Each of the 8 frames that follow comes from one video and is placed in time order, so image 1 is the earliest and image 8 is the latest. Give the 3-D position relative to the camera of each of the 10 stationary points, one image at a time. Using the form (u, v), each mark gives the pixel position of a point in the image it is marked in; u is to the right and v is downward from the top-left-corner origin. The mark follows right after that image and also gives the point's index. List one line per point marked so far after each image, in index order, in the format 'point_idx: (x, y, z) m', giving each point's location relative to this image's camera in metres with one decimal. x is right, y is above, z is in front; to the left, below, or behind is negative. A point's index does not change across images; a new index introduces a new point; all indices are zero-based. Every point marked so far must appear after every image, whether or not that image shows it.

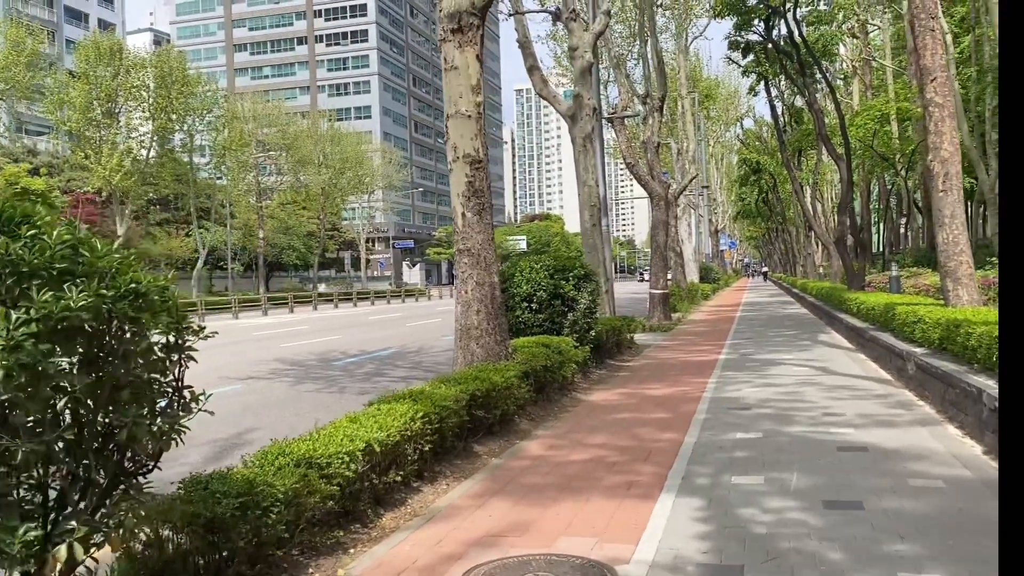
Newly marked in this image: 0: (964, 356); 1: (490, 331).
0: (+4.1, -0.6, +7.6) m
1: (-0.2, -0.4, +8.5) m
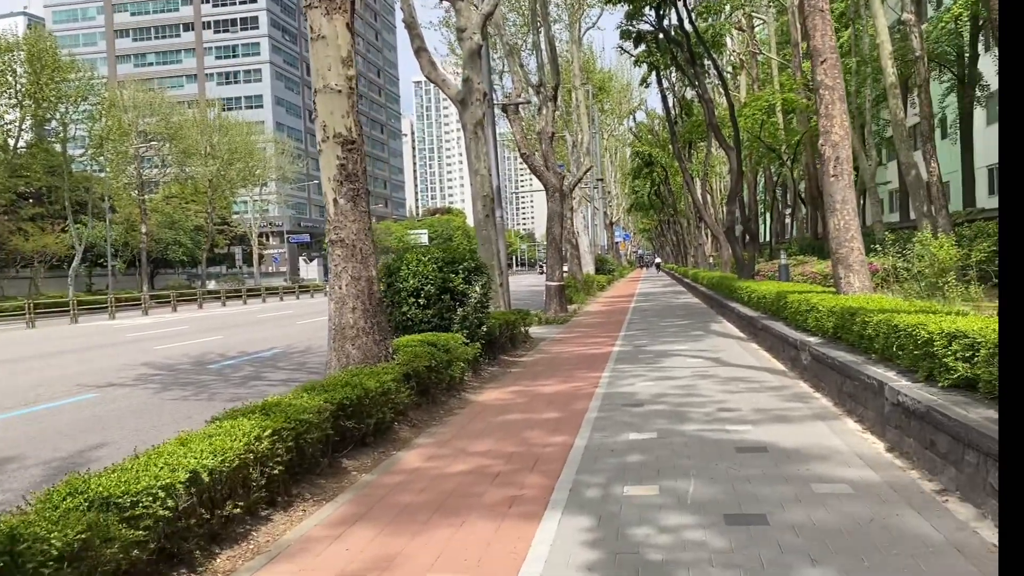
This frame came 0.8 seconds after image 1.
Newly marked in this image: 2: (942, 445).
0: (+3.0, -0.5, +7.3) m
1: (-1.3, -0.4, +7.8) m
2: (+2.3, -0.9, +4.5) m
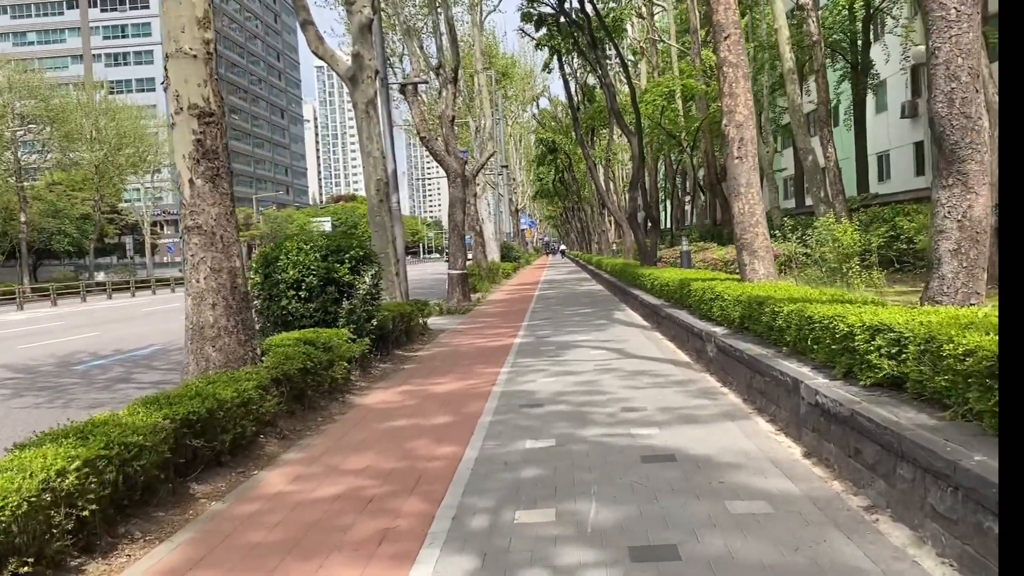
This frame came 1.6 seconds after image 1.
0: (+2.1, -0.4, +6.9) m
1: (-2.3, -0.3, +6.8) m
2: (+1.7, -0.8, +4.0) m
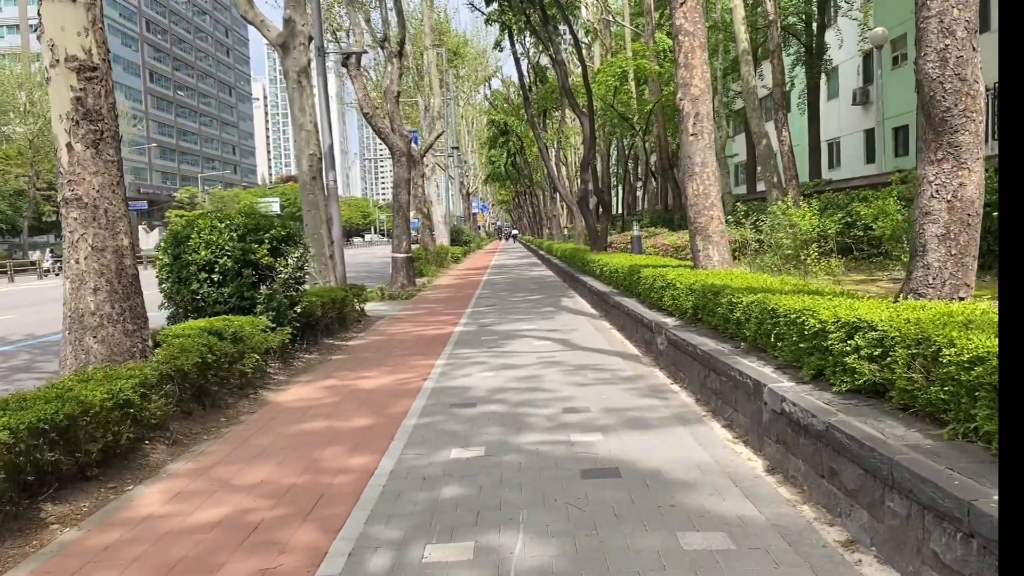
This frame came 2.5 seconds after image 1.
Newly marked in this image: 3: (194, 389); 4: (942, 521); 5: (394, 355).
0: (+1.6, -0.3, +6.3) m
1: (-2.8, -0.2, +5.9) m
2: (+1.4, -0.8, +3.4) m
3: (-2.4, -0.8, +6.3) m
4: (+1.3, -0.7, +2.6) m
5: (-1.4, -0.8, +9.8) m
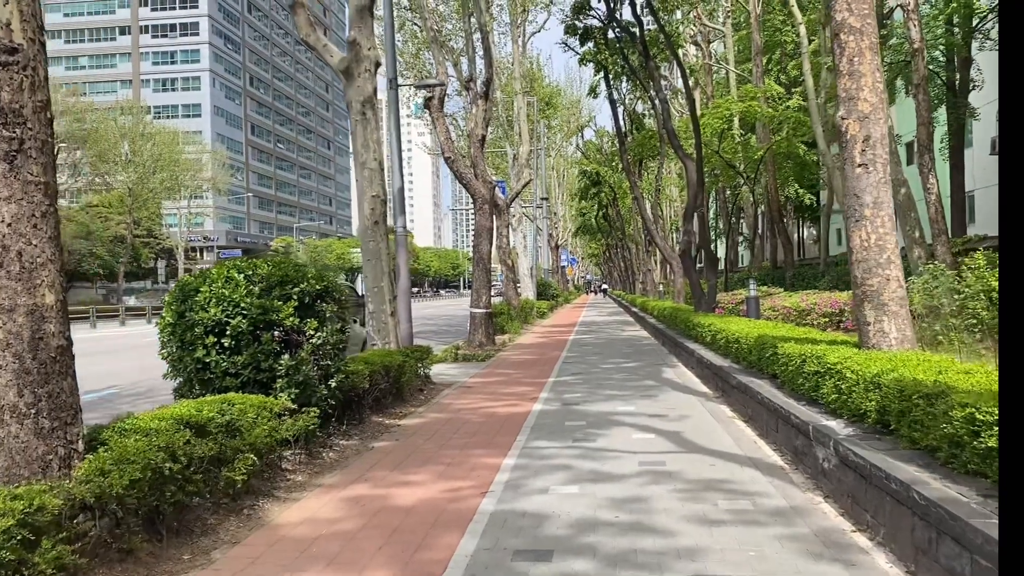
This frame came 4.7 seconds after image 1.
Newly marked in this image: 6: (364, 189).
0: (+2.1, -0.8, +3.9) m
1: (-2.3, -0.6, +4.0) m
2: (+1.5, -1.1, +1.1) m
3: (-1.9, -1.2, +4.3) m
4: (+1.4, -1.0, +0.3) m
5: (-0.5, -1.4, +7.7) m
6: (-2.0, +1.3, +11.2) m
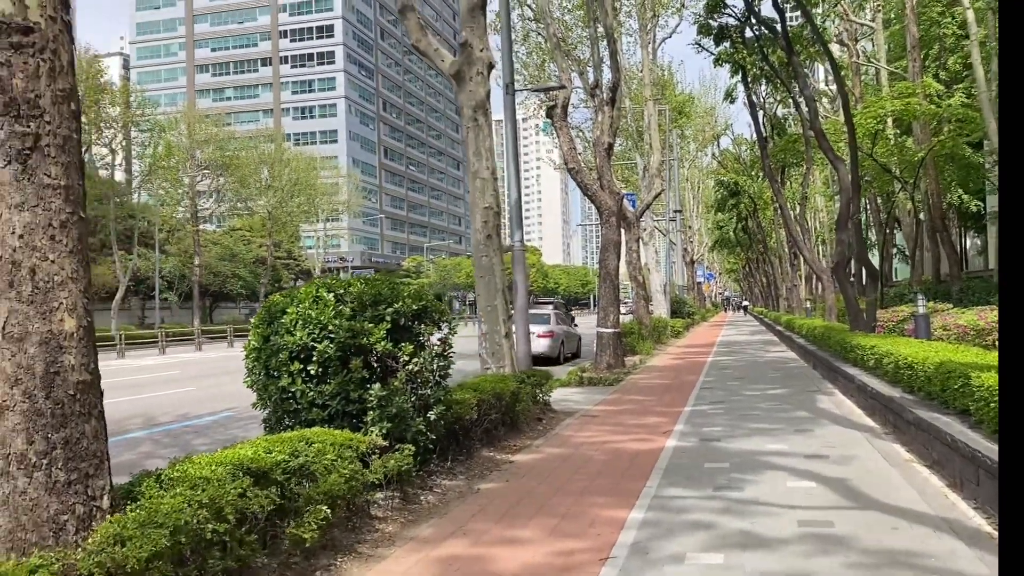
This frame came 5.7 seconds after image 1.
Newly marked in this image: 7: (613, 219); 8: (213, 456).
0: (+2.4, -0.9, +2.5) m
1: (-1.9, -0.7, +3.3) m
2: (+1.5, -1.1, -0.2) m
3: (-1.4, -1.3, +3.5) m
4: (+1.3, -1.0, -0.9) m
5: (+0.5, -1.6, +6.6) m
6: (-0.4, +1.1, +10.4) m
7: (+2.3, +1.6, +19.4) m
8: (-1.5, -0.9, +4.4) m
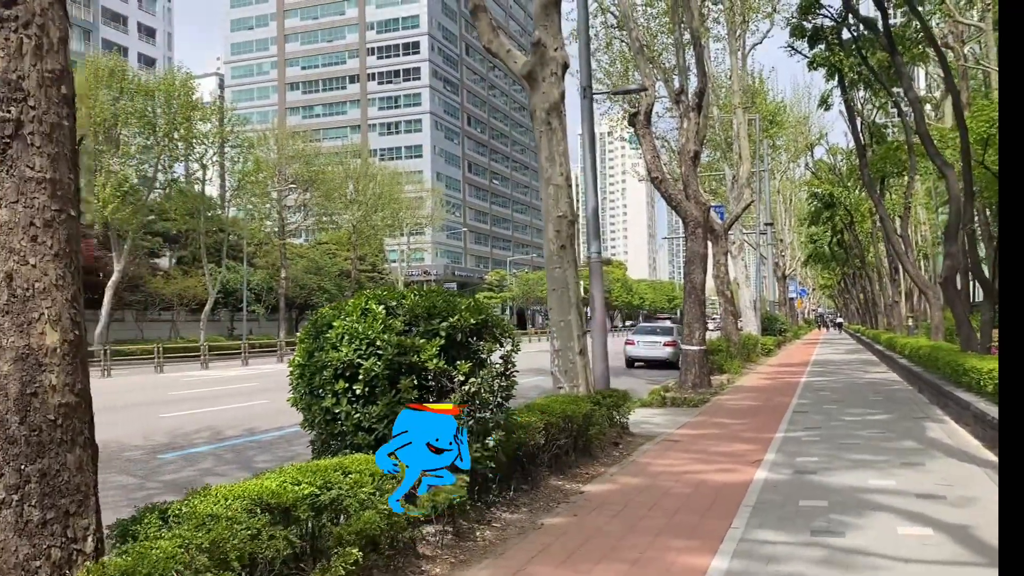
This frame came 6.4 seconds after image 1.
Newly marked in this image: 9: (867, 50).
0: (+2.5, -0.9, +1.6) m
1: (-1.7, -0.7, +2.9) m
2: (+1.3, -1.0, -1.0) m
3: (-1.2, -1.3, +3.0) m
4: (+1.0, -0.9, -1.7) m
5: (+0.9, -1.7, +5.9) m
6: (+0.4, +0.9, +9.8) m
7: (+4.1, +1.3, +18.5) m
8: (-1.3, -0.9, +3.9) m
9: (+8.1, +5.5, +19.4) m
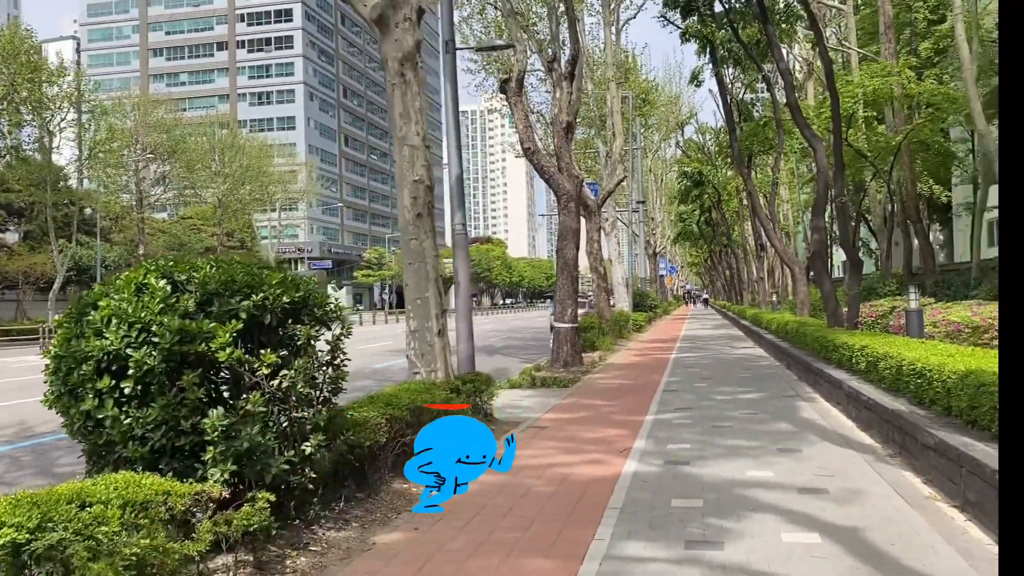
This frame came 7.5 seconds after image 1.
0: (+2.1, -0.8, +1.0) m
1: (-2.3, -0.6, +1.6) m
2: (+1.2, -1.1, -1.8) m
3: (-1.8, -1.2, +1.8) m
4: (+1.0, -0.9, -2.5) m
5: (-0.1, -1.5, +5.0) m
6: (-1.1, +1.2, +8.8) m
7: (+1.2, +1.8, +17.8) m
8: (-2.0, -0.8, +2.7) m
9: (+5.1, +6.1, +19.2) m
